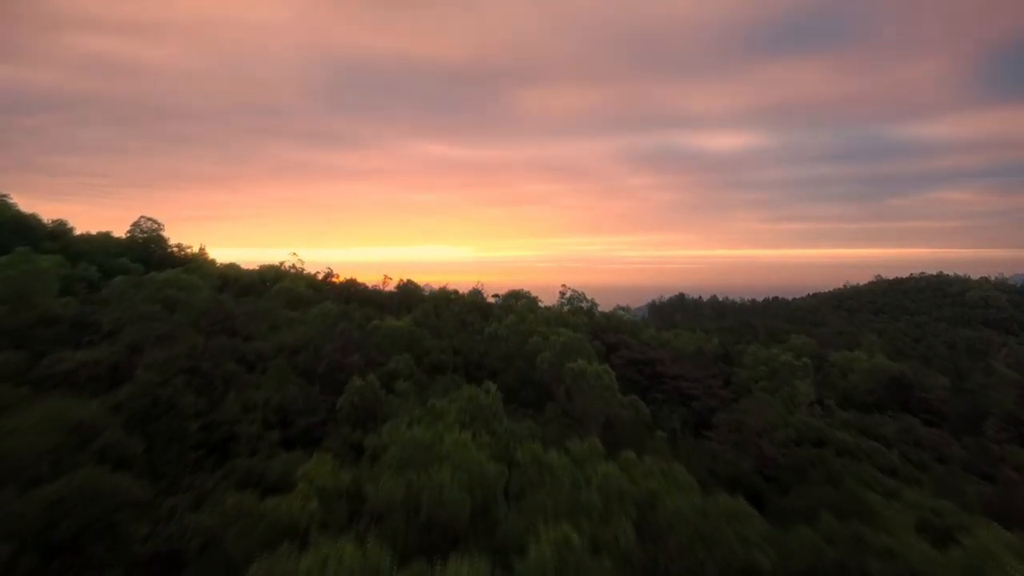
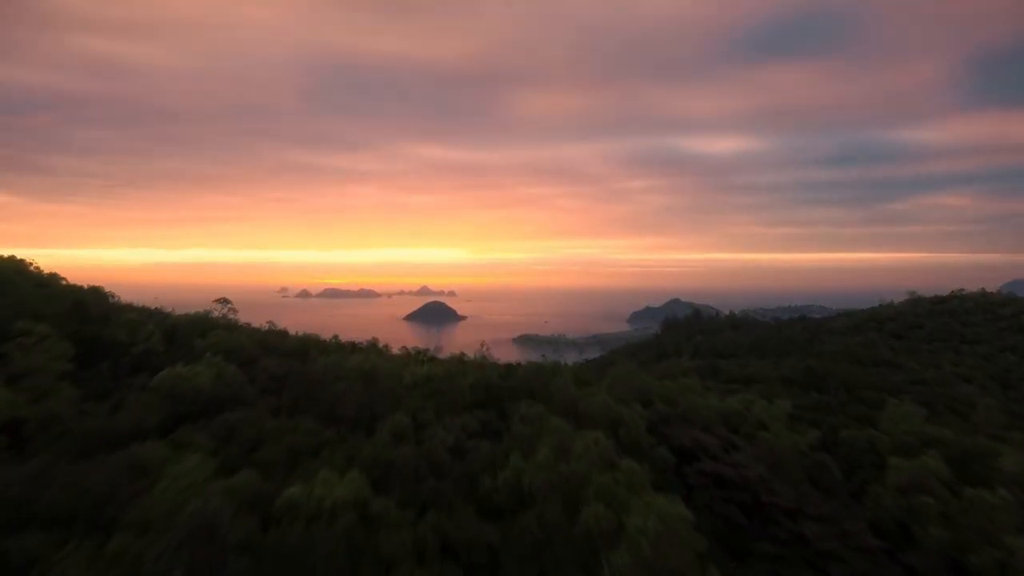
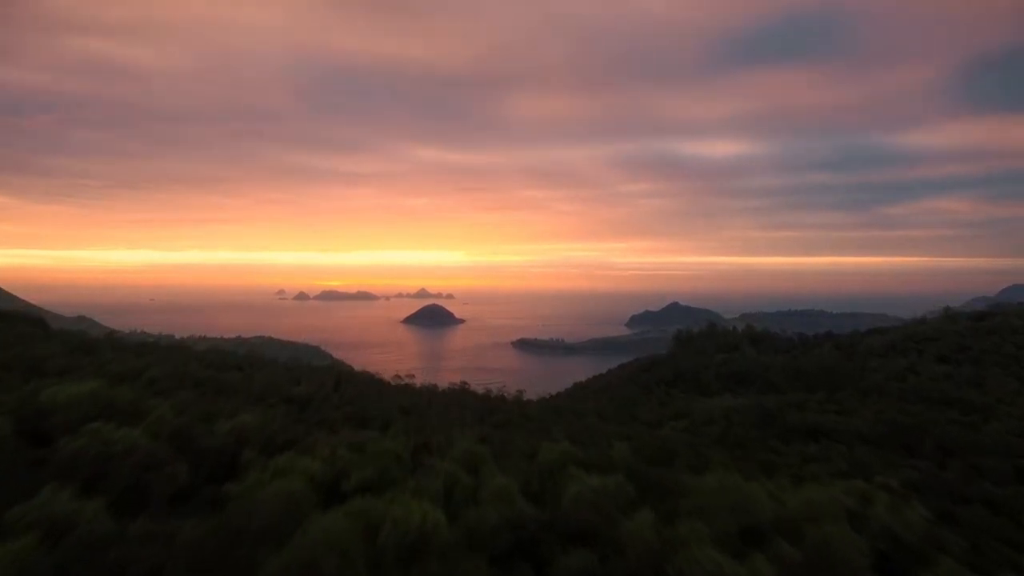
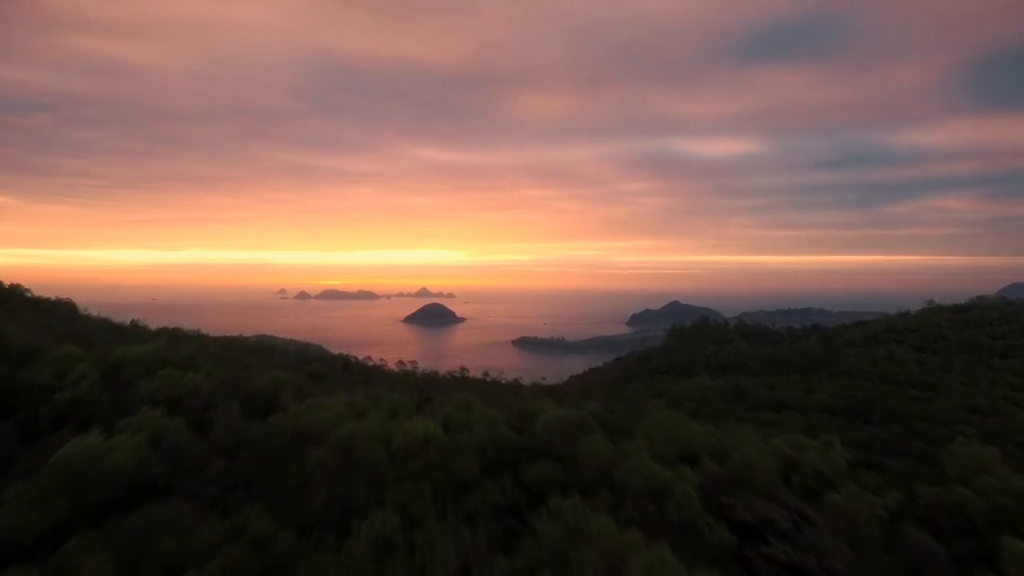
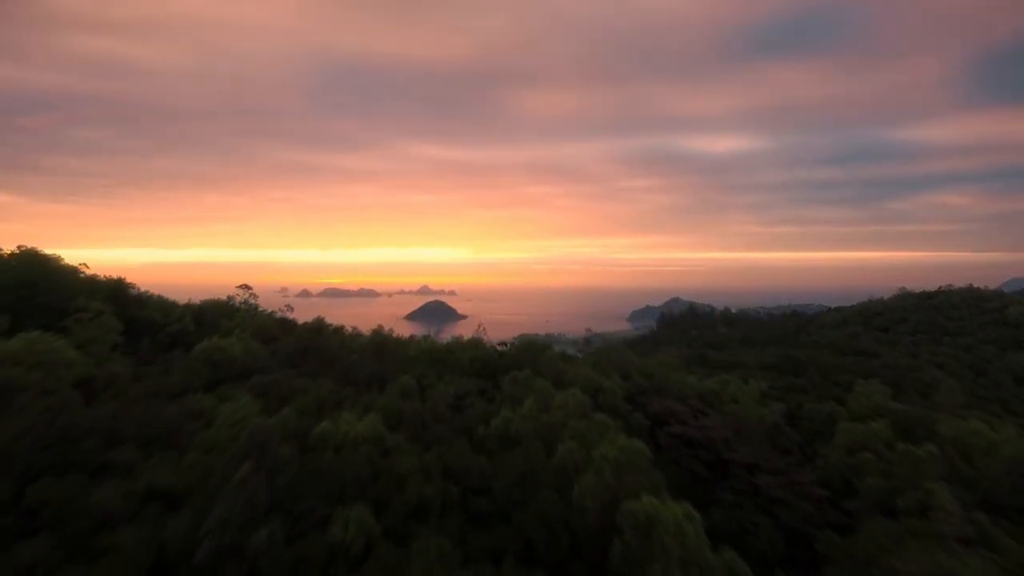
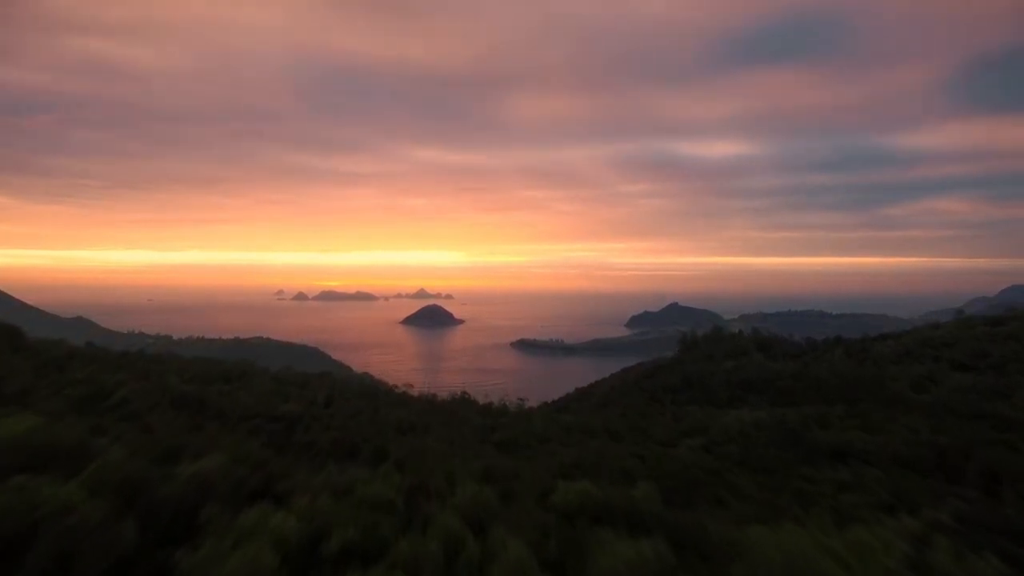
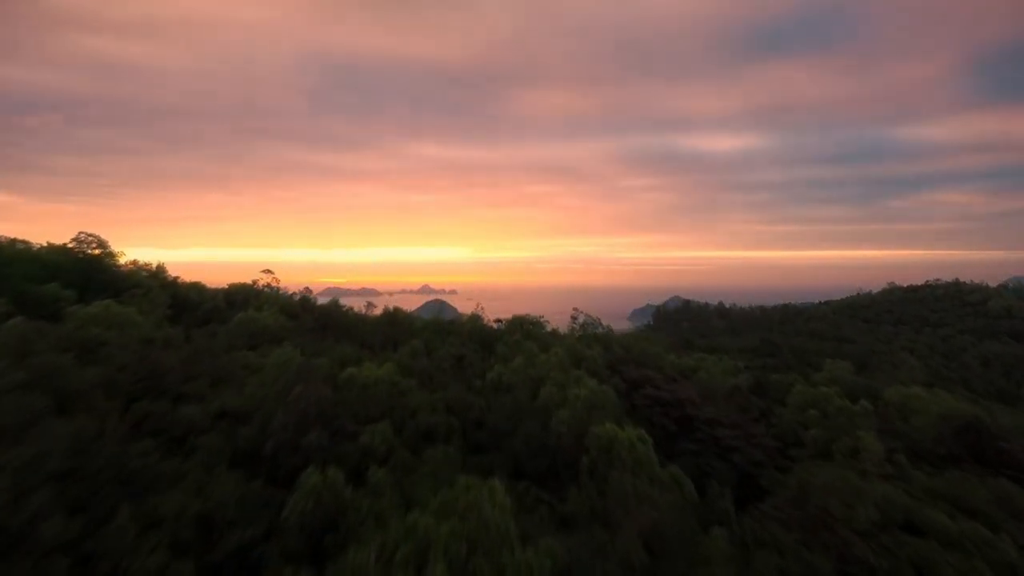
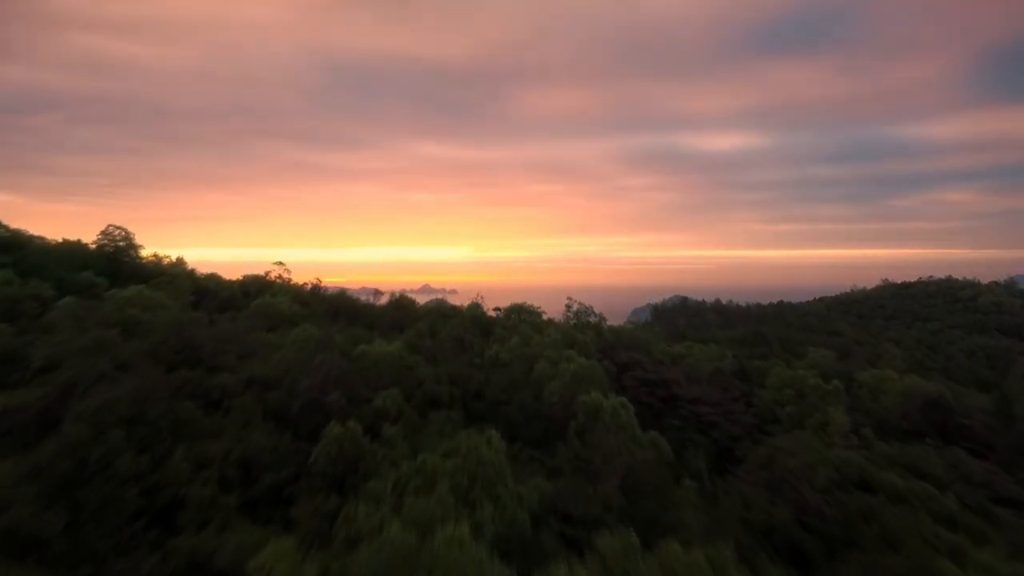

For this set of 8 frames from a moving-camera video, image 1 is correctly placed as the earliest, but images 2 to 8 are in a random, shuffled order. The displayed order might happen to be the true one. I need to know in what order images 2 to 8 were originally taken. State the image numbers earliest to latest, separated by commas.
8, 7, 5, 2, 4, 3, 6
